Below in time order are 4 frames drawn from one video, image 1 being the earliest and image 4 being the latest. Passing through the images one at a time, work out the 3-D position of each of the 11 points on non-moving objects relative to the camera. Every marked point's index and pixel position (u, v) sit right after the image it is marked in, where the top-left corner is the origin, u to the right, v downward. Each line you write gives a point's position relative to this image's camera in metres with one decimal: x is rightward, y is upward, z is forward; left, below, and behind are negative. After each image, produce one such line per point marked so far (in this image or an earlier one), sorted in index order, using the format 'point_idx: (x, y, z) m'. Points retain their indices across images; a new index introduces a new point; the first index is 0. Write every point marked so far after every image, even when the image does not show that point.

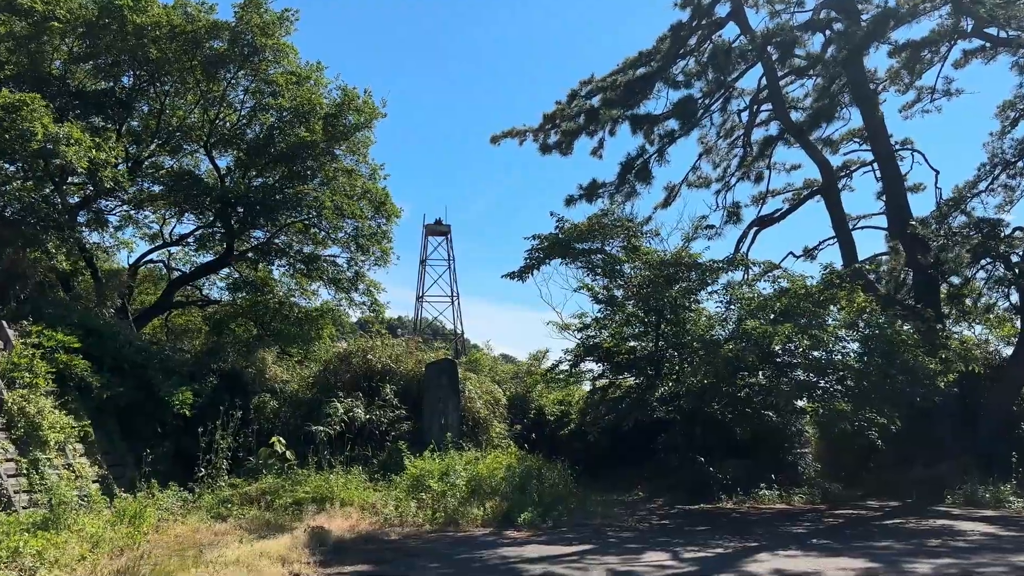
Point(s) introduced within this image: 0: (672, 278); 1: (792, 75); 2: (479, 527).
0: (+2.2, +0.1, +10.8) m
1: (+4.4, +3.3, +12.6) m
2: (-0.3, -2.5, +8.5) m
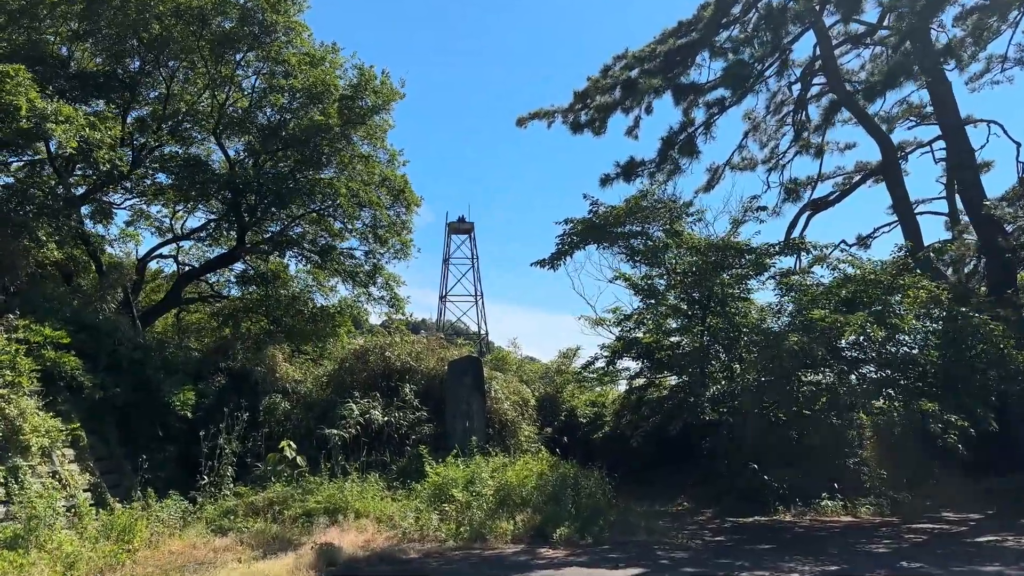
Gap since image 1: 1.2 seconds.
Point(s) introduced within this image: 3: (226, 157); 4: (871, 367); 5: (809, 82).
0: (+2.5, +0.3, +9.8) m
1: (+4.8, +3.5, +11.5) m
2: (0.0, -2.4, +7.5) m
3: (-4.7, +2.1, +13.4) m
4: (+3.8, -0.8, +8.6) m
5: (+4.1, +2.9, +11.3) m
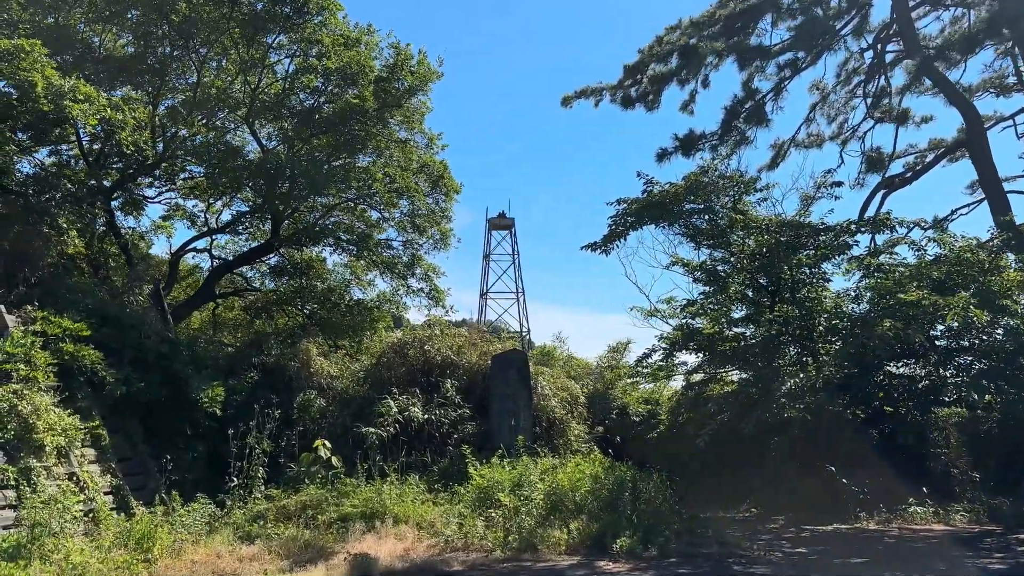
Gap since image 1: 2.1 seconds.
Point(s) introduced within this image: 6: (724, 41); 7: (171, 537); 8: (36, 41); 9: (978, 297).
0: (+3.1, +0.5, +8.9) m
1: (+5.4, +3.7, +10.5) m
2: (+0.4, -2.2, +6.7) m
3: (-4.0, +2.2, +12.8) m
4: (+4.3, -0.6, +7.6) m
5: (+4.7, +3.1, +10.3) m
6: (+2.5, +2.9, +9.6) m
7: (-3.0, -2.2, +7.2) m
8: (-4.9, +2.5, +8.3) m
9: (+4.4, -0.1, +7.6) m
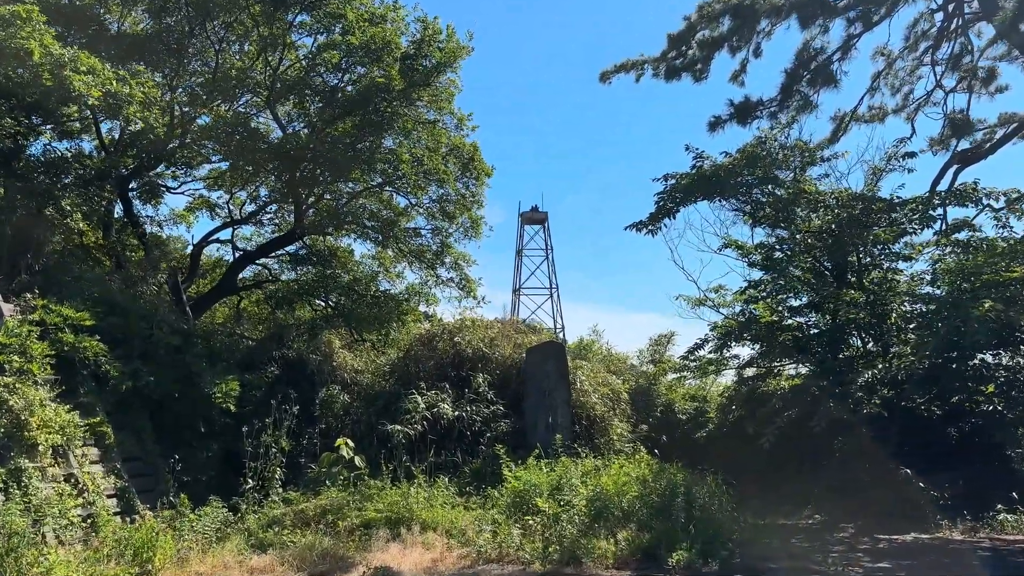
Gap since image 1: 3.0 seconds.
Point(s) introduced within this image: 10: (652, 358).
0: (+3.4, +0.6, +8.0) m
1: (+5.8, +3.8, +9.5) m
2: (+0.7, -2.1, +5.9) m
3: (-3.5, +2.4, +12.2) m
4: (+4.6, -0.5, +6.7) m
5: (+5.1, +3.3, +9.3) m
6: (+2.9, +3.1, +8.7) m
7: (-2.7, -2.1, +6.5) m
8: (-4.5, +2.7, +7.7) m
9: (+4.7, +0.1, +6.7) m
10: (+2.1, -1.0, +12.1) m
